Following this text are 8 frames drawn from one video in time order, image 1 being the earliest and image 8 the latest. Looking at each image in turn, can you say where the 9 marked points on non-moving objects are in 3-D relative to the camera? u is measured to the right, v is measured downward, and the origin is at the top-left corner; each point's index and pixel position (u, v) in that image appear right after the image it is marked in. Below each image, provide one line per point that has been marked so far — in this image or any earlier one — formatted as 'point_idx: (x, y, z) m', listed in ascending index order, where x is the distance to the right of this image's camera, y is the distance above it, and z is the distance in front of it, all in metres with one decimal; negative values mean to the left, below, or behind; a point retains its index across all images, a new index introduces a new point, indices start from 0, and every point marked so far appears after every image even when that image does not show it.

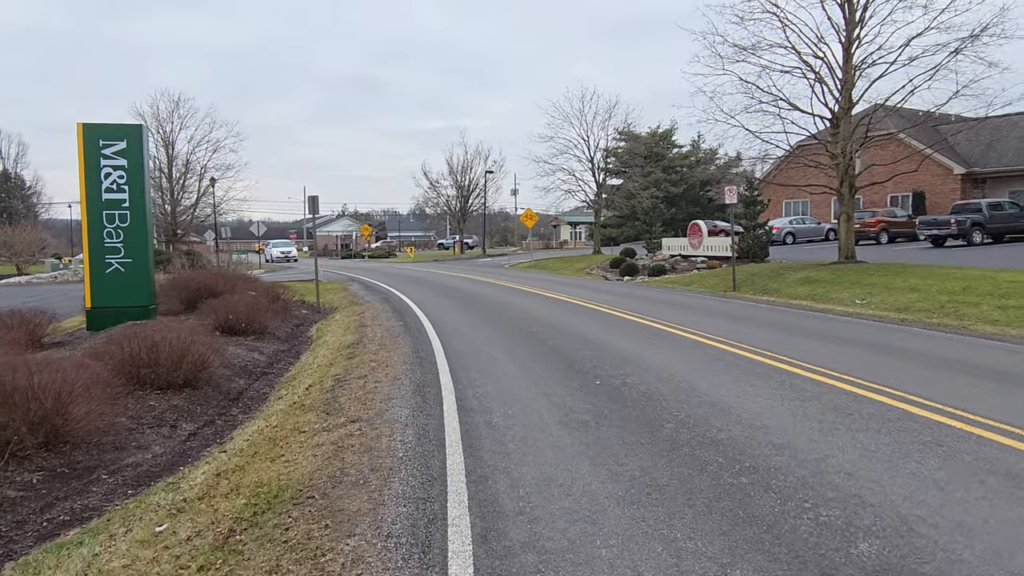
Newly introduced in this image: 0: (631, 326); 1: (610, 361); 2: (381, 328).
0: (+1.8, -0.6, +11.4) m
1: (+1.1, -0.8, +8.2) m
2: (-2.3, -0.7, +13.0) m
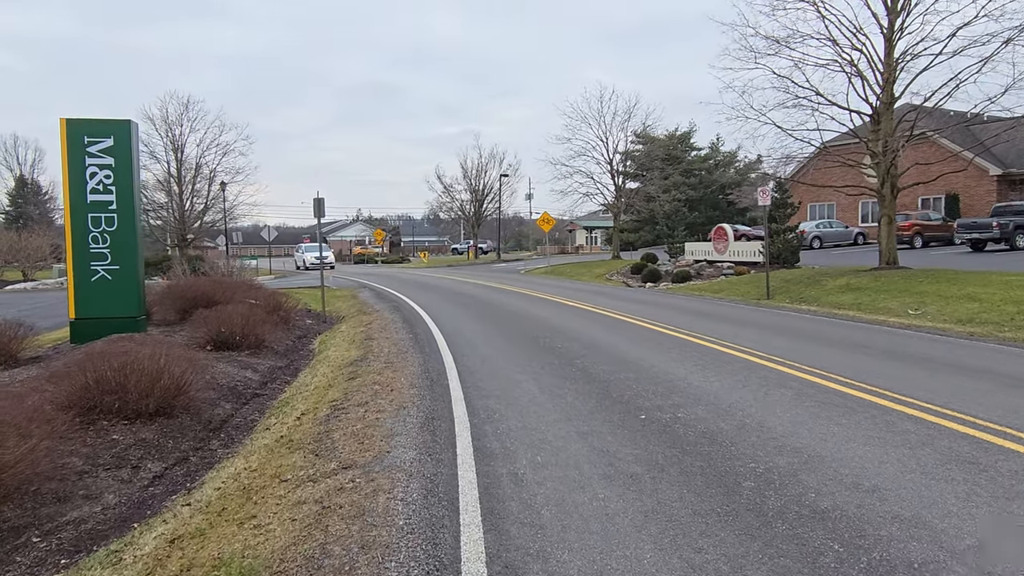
0: (+2.2, -0.7, +10.2) m
1: (+1.3, -0.9, +7.0) m
2: (-2.0, -0.9, +11.8) m
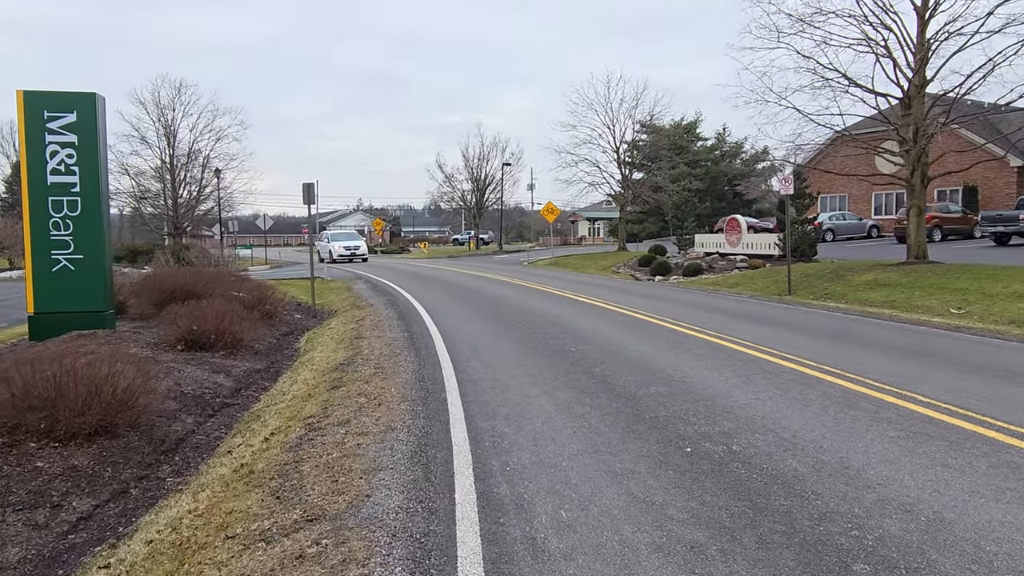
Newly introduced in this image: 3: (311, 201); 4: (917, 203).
0: (+2.2, -0.7, +9.0) m
1: (+1.4, -0.9, +5.8) m
2: (-1.9, -0.8, +10.6) m
3: (-4.3, +1.9, +15.7) m
4: (+10.3, +2.2, +18.7) m
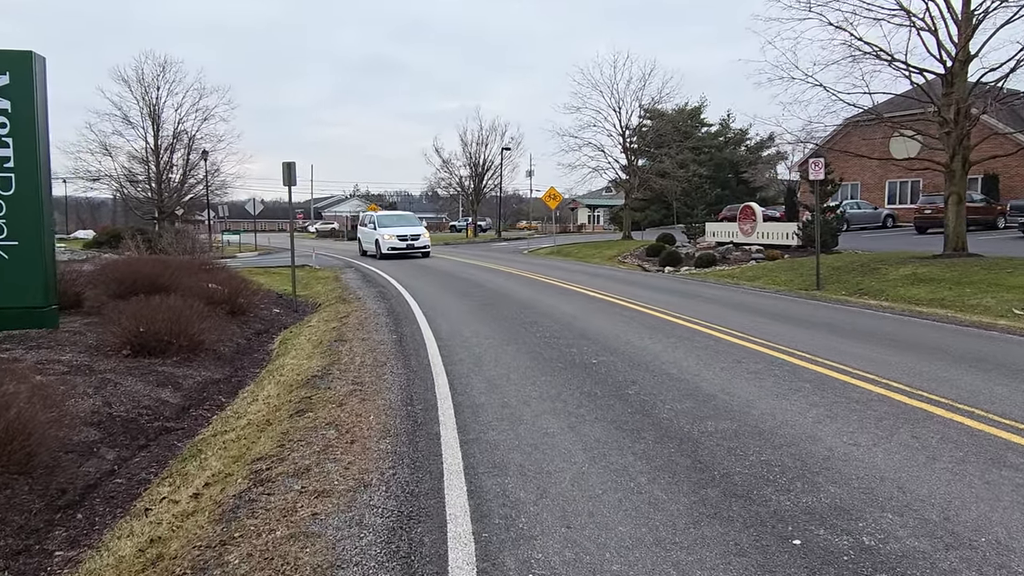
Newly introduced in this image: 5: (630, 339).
0: (+2.3, -0.7, +7.4) m
1: (+1.5, -1.0, +4.2) m
2: (-1.8, -0.7, +9.1) m
3: (-4.2, +2.0, +14.1) m
4: (+10.4, +2.3, +17.1) m
5: (+1.4, -0.6, +8.4) m
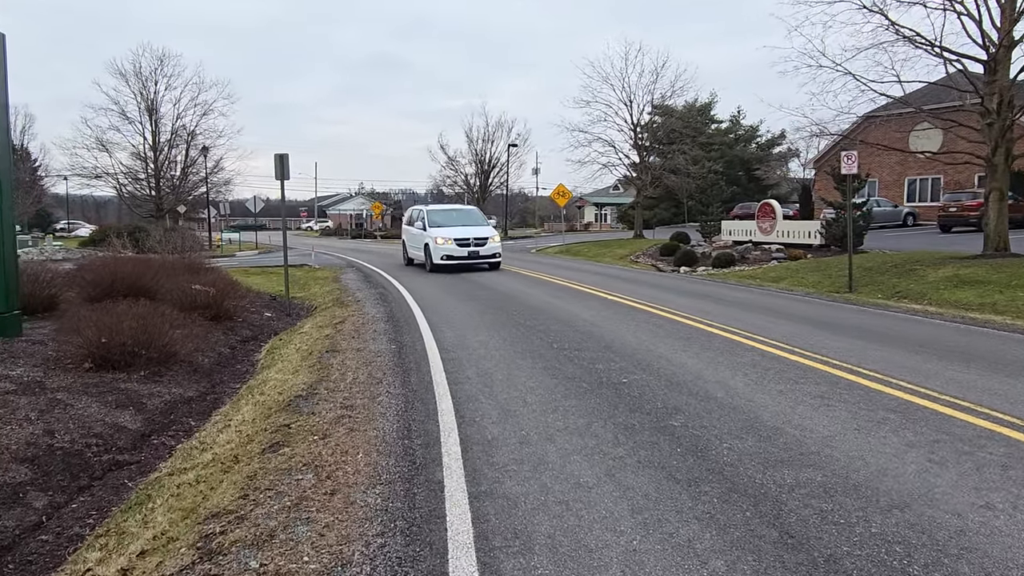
0: (+2.5, -0.7, +6.3) m
1: (+1.6, -1.0, +3.2) m
2: (-1.7, -0.8, +8.0) m
3: (-4.0, +2.0, +13.0) m
4: (+10.6, +2.2, +16.0) m
5: (+1.5, -0.6, +7.3) m
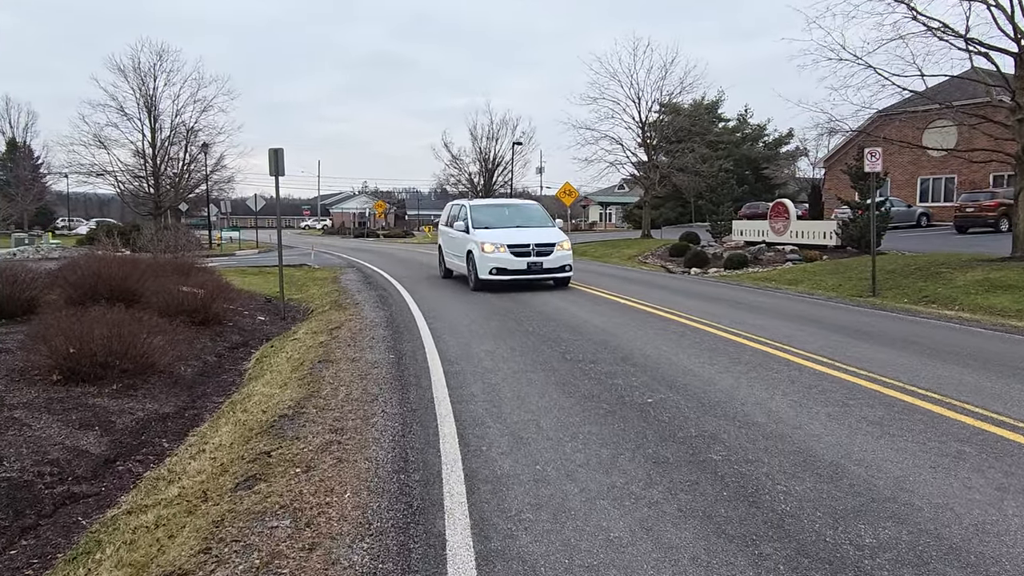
0: (+2.5, -0.8, +5.6) m
1: (+1.7, -1.1, +2.5) m
2: (-1.6, -0.8, +7.3) m
3: (-3.9, +2.0, +12.3) m
4: (+10.7, +2.2, +15.2) m
5: (+1.6, -0.7, +6.6) m
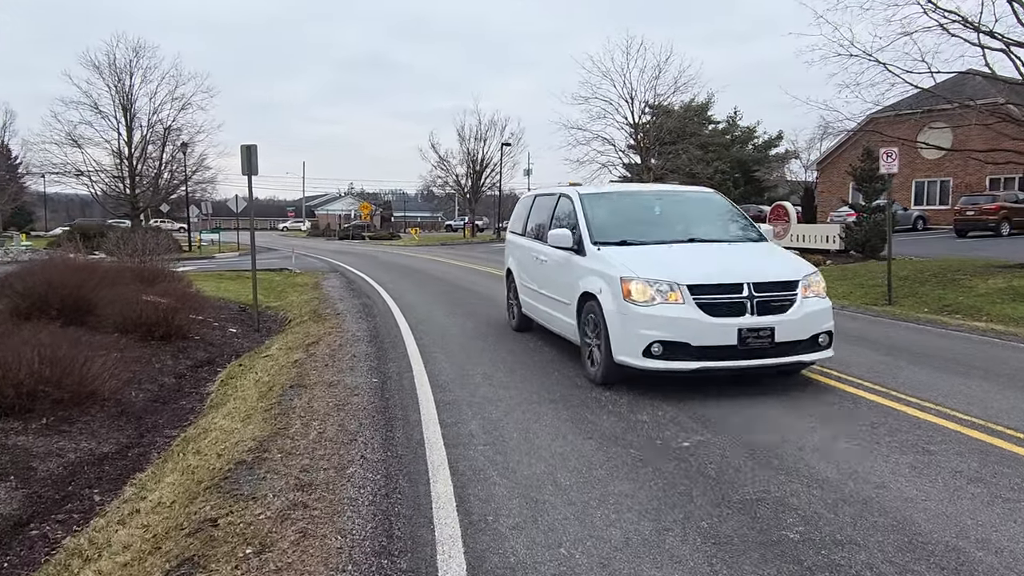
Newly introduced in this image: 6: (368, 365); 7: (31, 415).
0: (+2.6, -0.9, +4.7) m
1: (+1.8, -1.2, +1.5) m
2: (-1.6, -0.9, +6.3) m
3: (-4.0, +1.8, +11.3) m
4: (+10.6, +2.0, +14.5) m
5: (+1.6, -0.8, +5.7) m
6: (-1.5, -0.8, +7.7) m
7: (-3.8, -1.0, +5.8) m
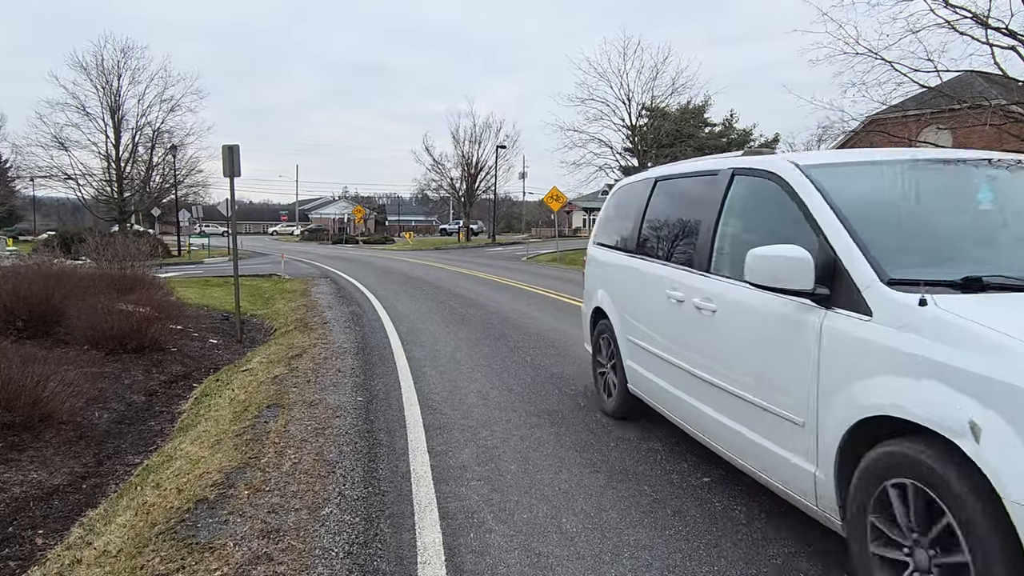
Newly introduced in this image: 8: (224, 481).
0: (+2.6, -1.0, +4.1) m
1: (+1.8, -1.3, +1.0) m
2: (-1.6, -1.0, +5.7) m
3: (-4.0, +1.7, +10.7) m
4: (+10.5, +1.9, +14.0) m
5: (+1.6, -0.9, +5.1) m
6: (-1.6, -0.9, +7.2) m
7: (-3.9, -1.1, +5.3) m
8: (-1.8, -1.2, +4.5) m
